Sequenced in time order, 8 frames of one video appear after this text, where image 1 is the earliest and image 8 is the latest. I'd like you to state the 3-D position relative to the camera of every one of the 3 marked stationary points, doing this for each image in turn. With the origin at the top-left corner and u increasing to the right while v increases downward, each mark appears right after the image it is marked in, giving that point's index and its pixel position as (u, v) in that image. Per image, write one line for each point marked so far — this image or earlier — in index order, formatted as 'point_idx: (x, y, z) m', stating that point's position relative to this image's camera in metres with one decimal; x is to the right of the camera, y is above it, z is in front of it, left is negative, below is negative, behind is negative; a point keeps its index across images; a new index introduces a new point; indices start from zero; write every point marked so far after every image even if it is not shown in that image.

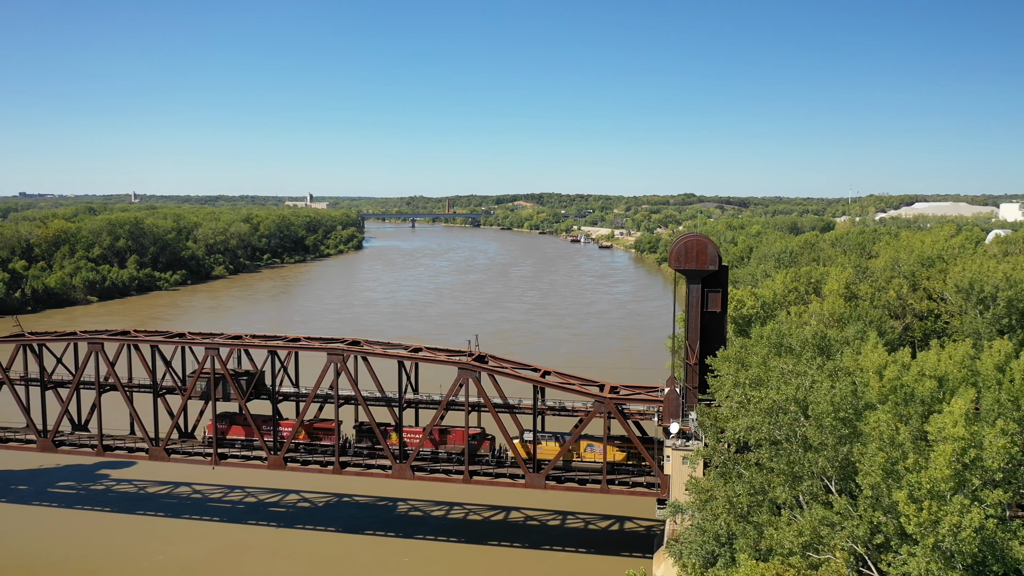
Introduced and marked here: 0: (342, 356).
0: (-4.1, -1.6, +19.5) m
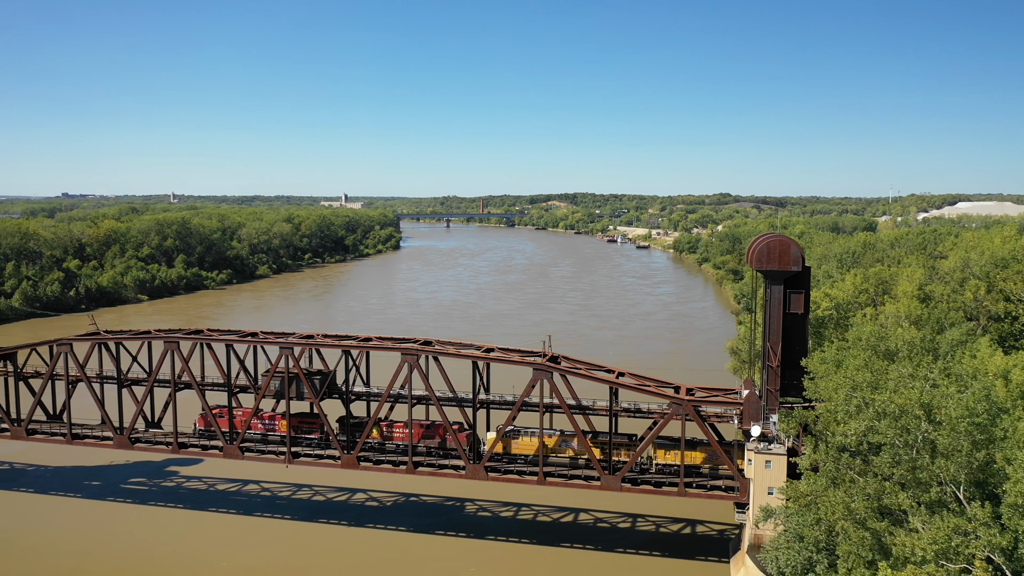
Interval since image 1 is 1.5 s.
0: (-2.3, -1.6, +19.5) m
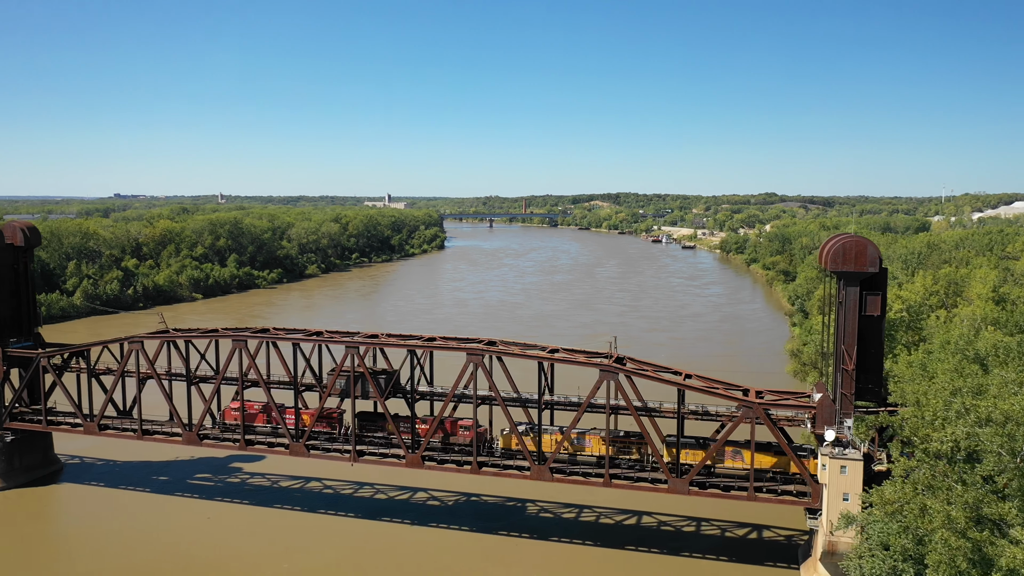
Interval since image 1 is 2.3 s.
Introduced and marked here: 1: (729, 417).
0: (-0.7, -1.6, +19.5) m
1: (+5.0, -3.0, +19.1) m
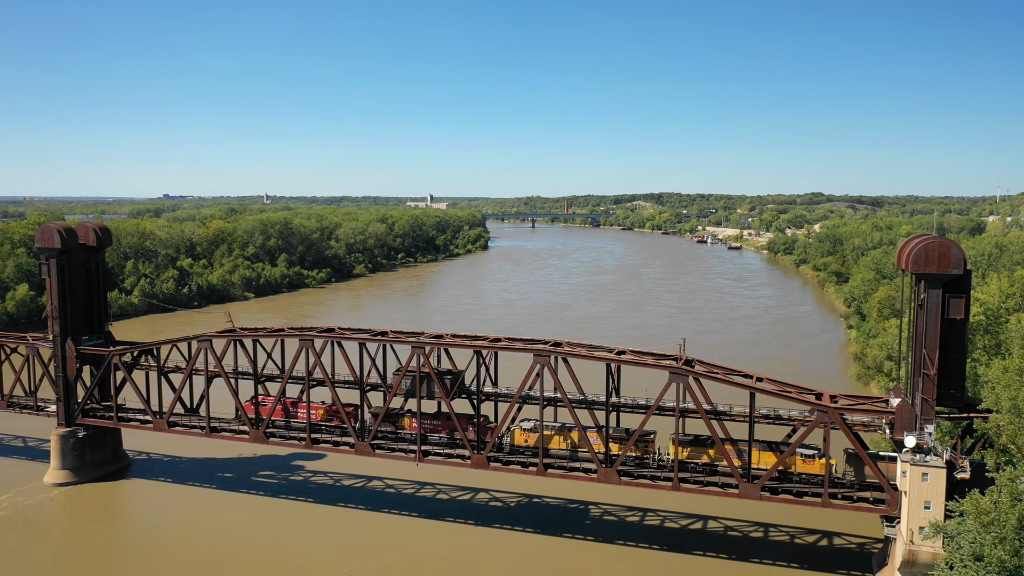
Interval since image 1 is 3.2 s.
0: (+0.8, -1.6, +19.4) m
1: (+6.6, -3.0, +18.8) m
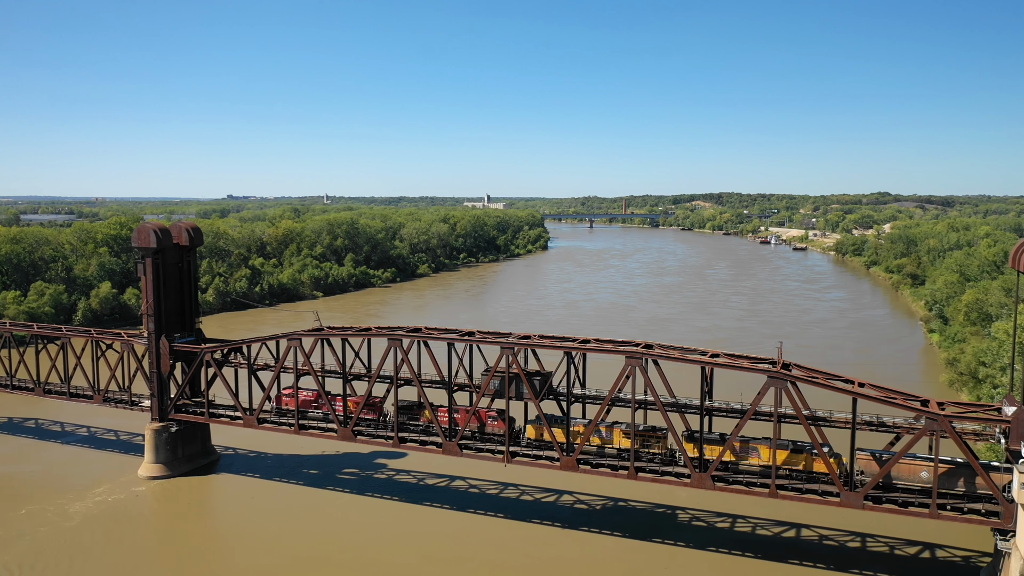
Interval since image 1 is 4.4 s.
0: (+3.0, -1.7, +19.2) m
1: (+8.7, -3.1, +18.1) m
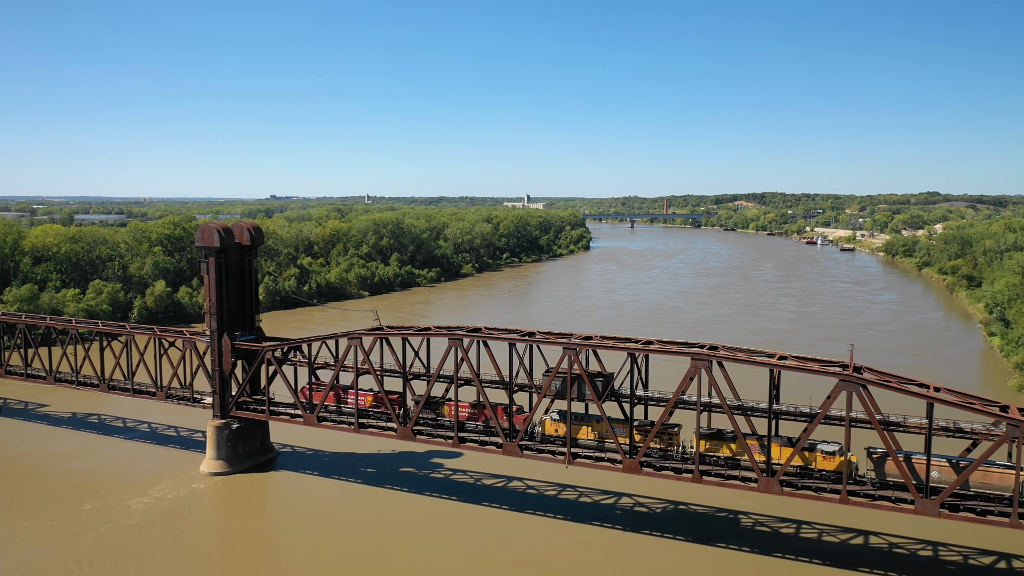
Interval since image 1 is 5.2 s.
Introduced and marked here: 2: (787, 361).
0: (+4.5, -1.7, +18.9) m
1: (+10.1, -3.1, +17.6) m
2: (+6.3, -1.7, +19.0) m
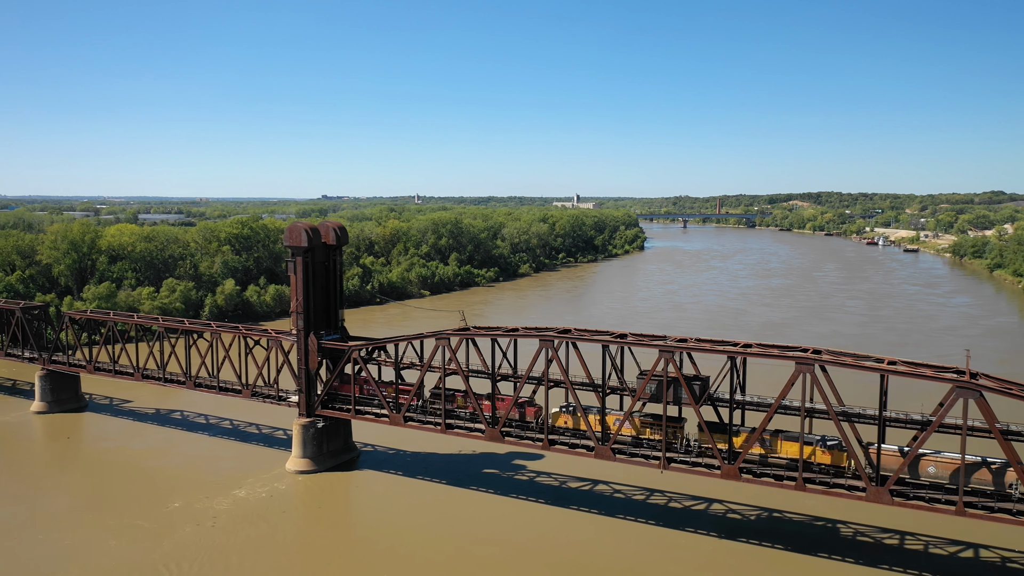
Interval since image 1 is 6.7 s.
0: (+6.7, -1.7, +18.3) m
1: (+12.3, -3.2, +16.7) m
2: (+8.6, -1.8, +18.3) m
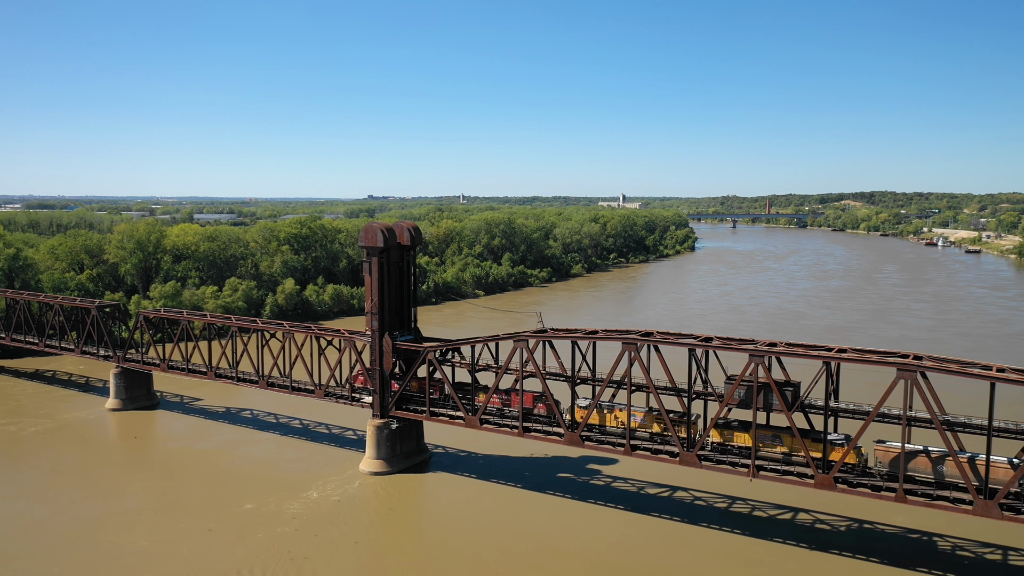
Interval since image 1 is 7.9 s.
0: (+8.7, -1.8, +17.5) m
1: (+14.1, -3.3, +15.7) m
2: (+10.5, -1.8, +17.5) m
